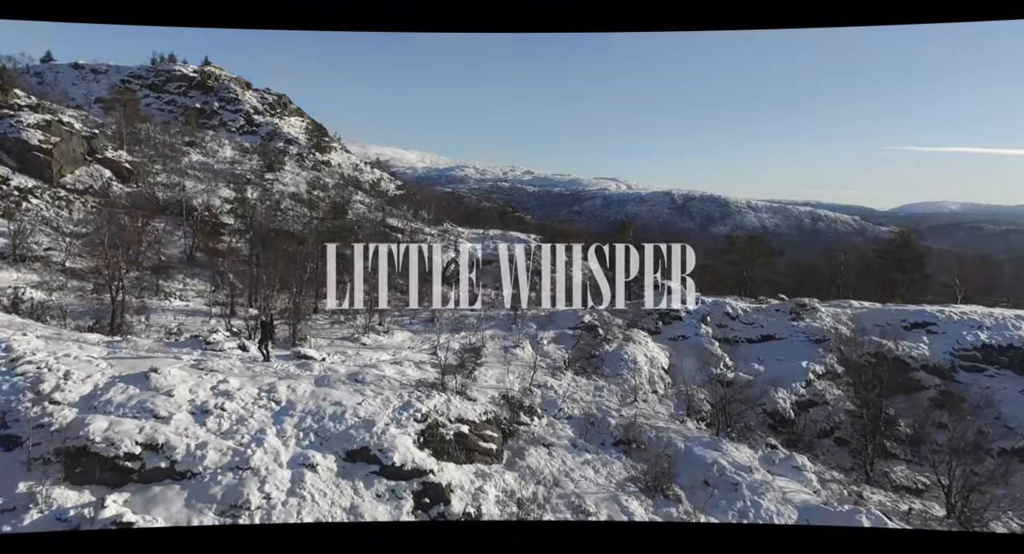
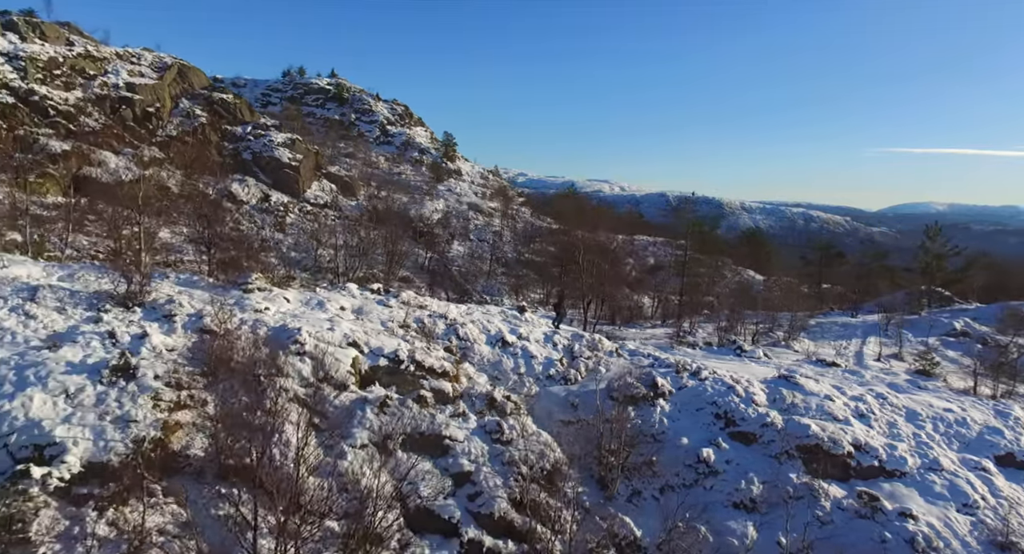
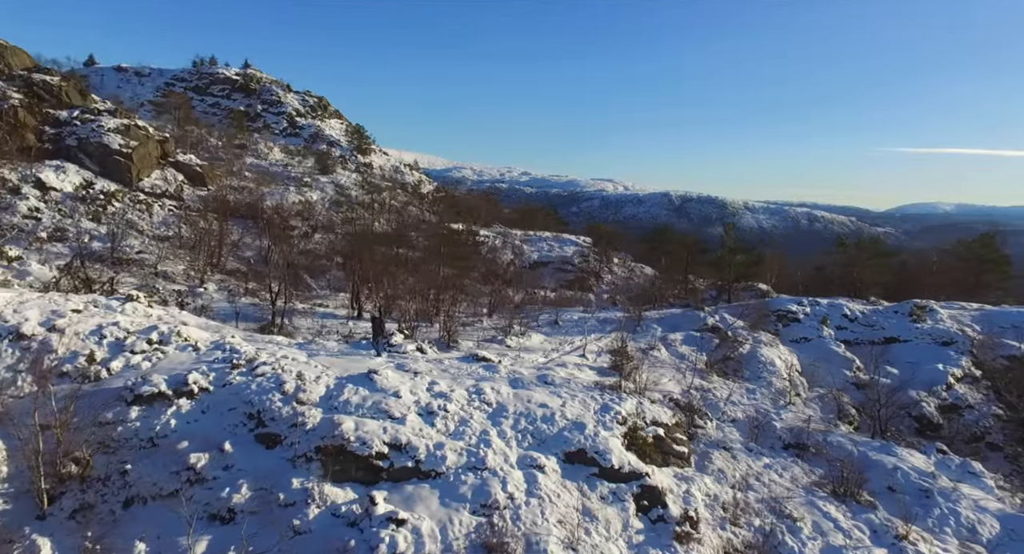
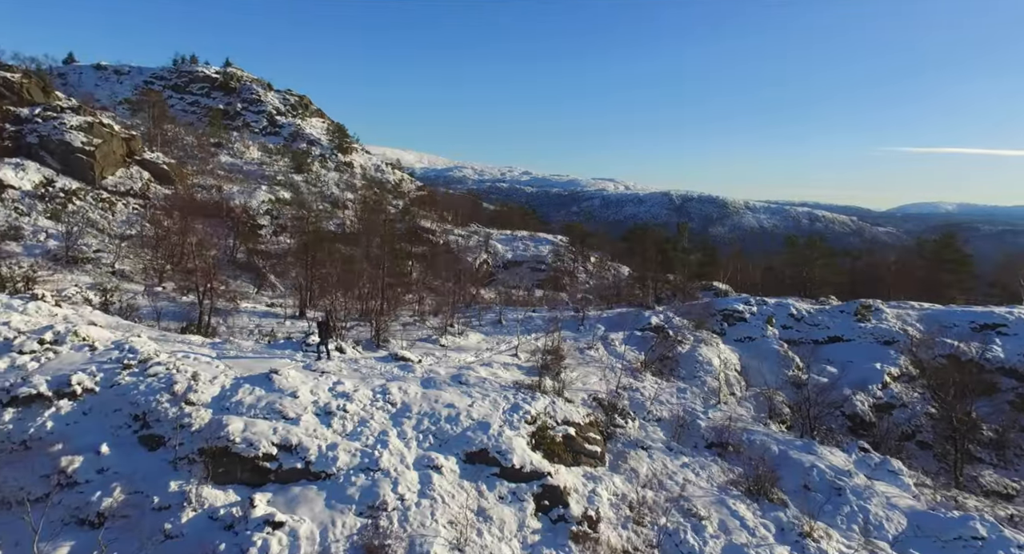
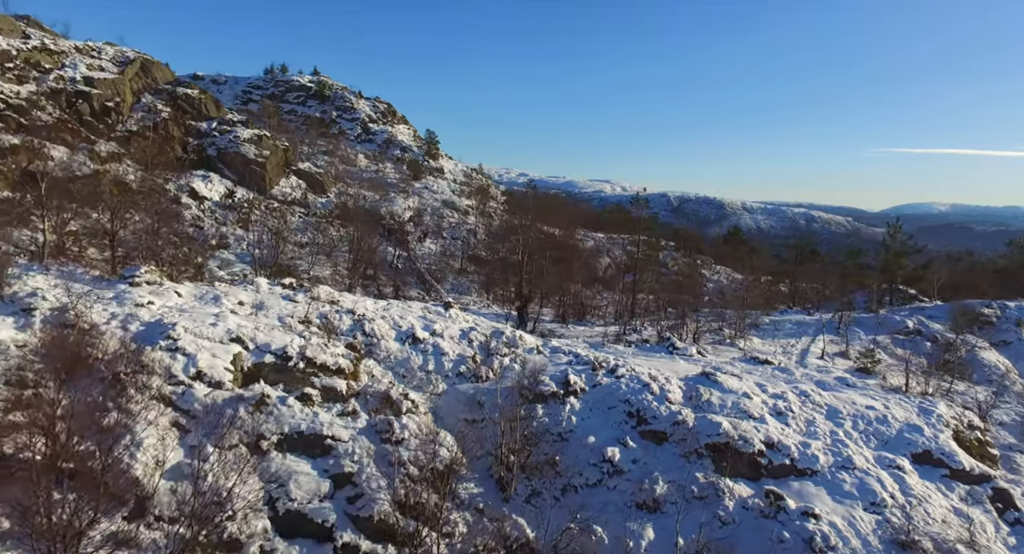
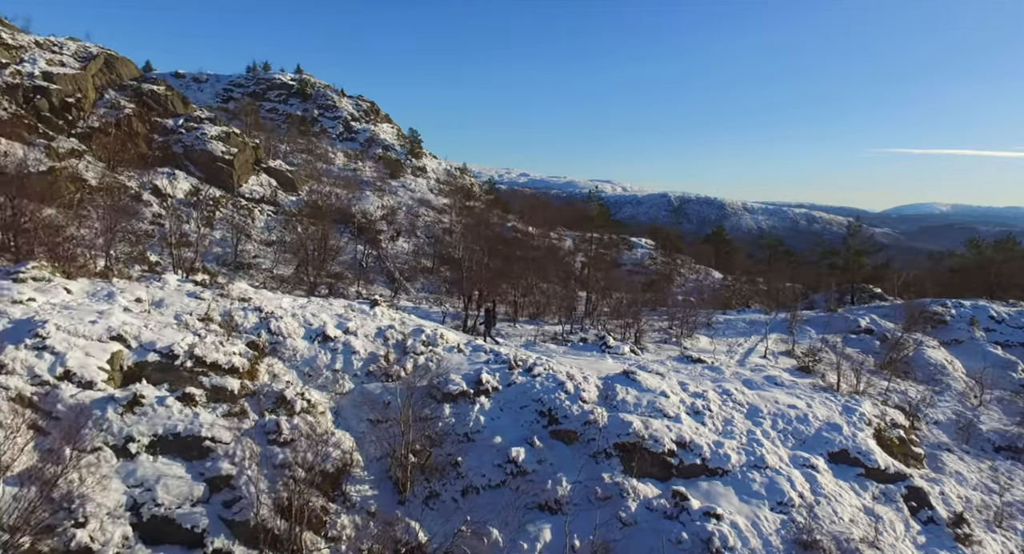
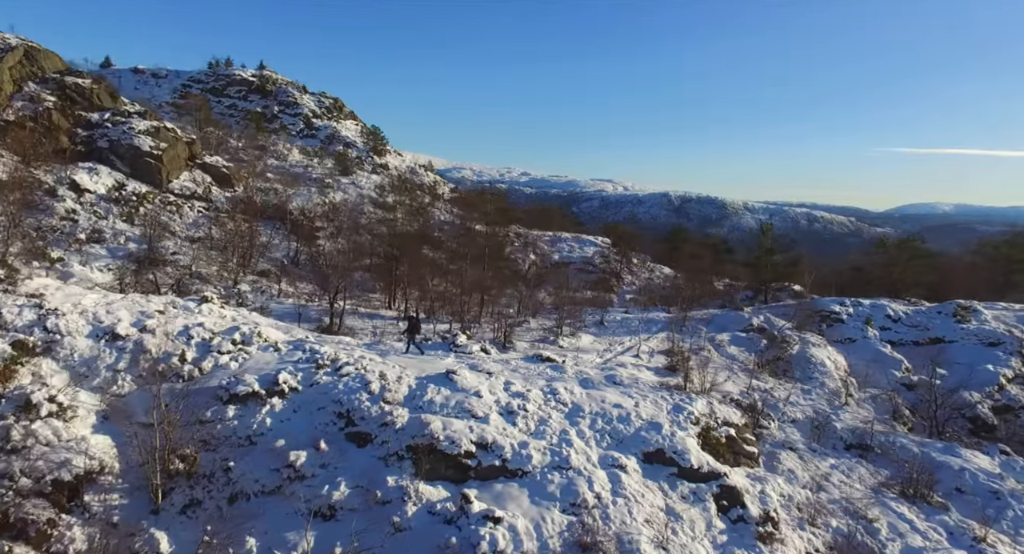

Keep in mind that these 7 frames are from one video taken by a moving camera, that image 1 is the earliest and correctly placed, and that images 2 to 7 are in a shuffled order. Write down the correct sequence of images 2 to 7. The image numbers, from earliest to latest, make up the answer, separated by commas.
4, 3, 7, 6, 5, 2
